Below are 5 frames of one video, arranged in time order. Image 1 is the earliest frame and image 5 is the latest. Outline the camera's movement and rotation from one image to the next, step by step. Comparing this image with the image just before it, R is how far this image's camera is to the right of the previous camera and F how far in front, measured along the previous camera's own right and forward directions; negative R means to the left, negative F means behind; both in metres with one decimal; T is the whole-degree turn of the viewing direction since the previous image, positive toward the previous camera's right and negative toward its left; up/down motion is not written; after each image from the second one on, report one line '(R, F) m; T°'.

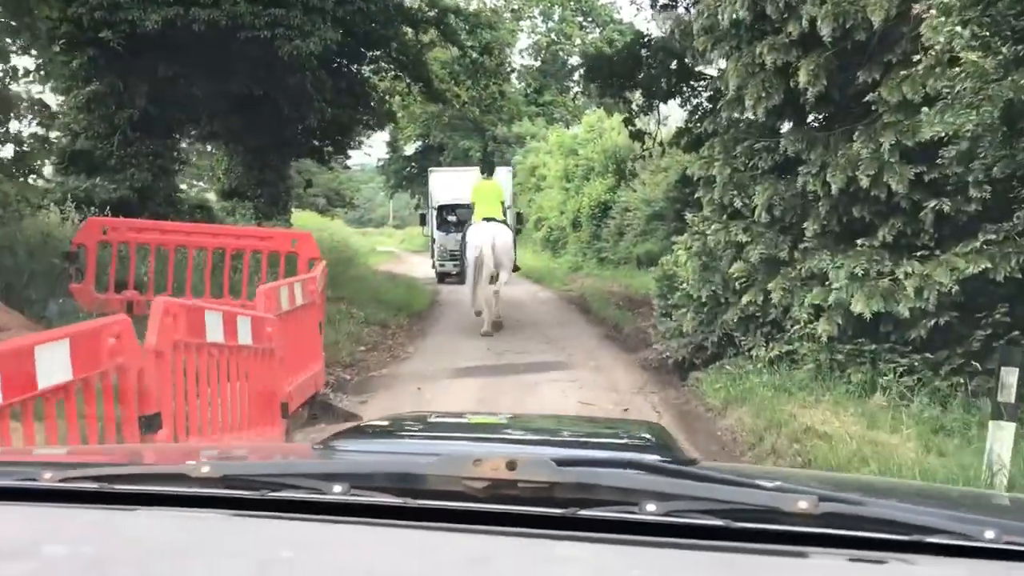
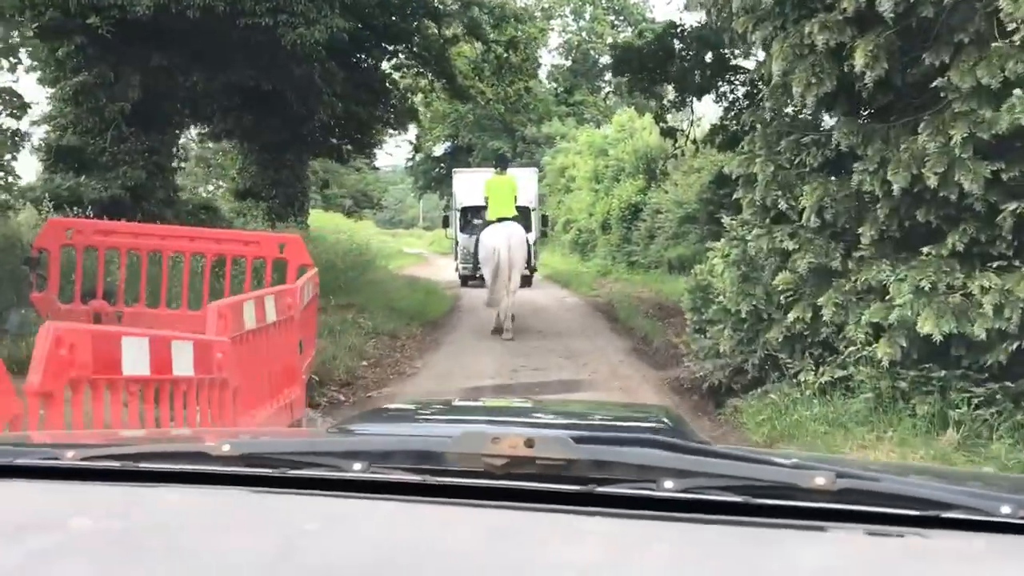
(+0.1, +1.4) m; -1°
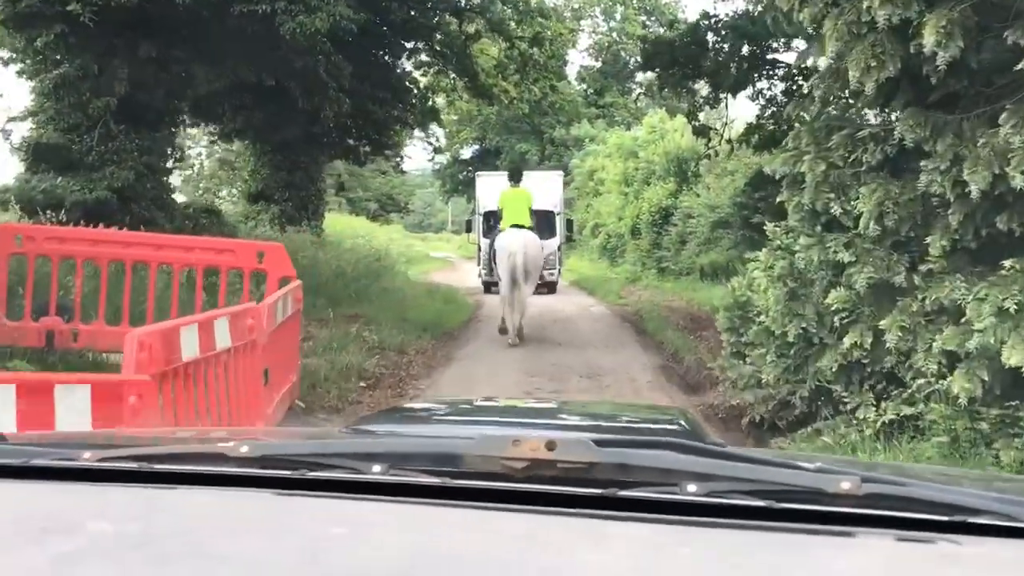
(+0.1, +1.4) m; -1°
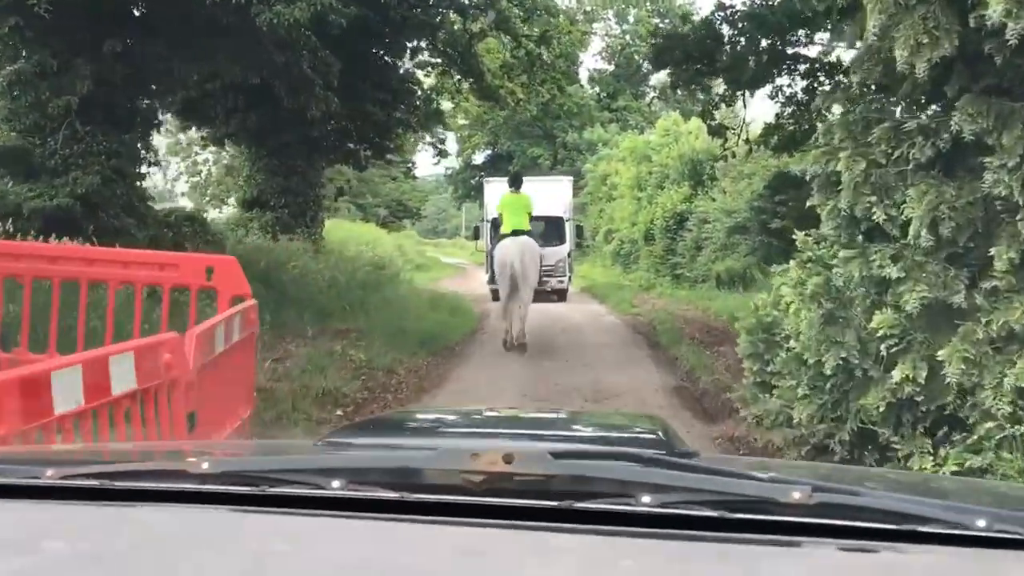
(+0.1, +1.4) m; 0°
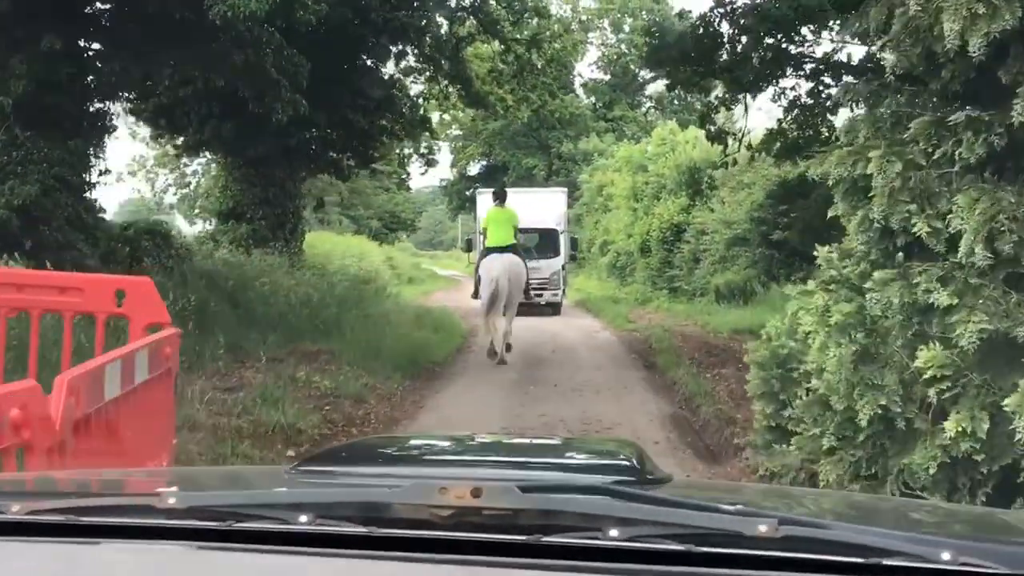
(+0.1, +1.3) m; 0°
